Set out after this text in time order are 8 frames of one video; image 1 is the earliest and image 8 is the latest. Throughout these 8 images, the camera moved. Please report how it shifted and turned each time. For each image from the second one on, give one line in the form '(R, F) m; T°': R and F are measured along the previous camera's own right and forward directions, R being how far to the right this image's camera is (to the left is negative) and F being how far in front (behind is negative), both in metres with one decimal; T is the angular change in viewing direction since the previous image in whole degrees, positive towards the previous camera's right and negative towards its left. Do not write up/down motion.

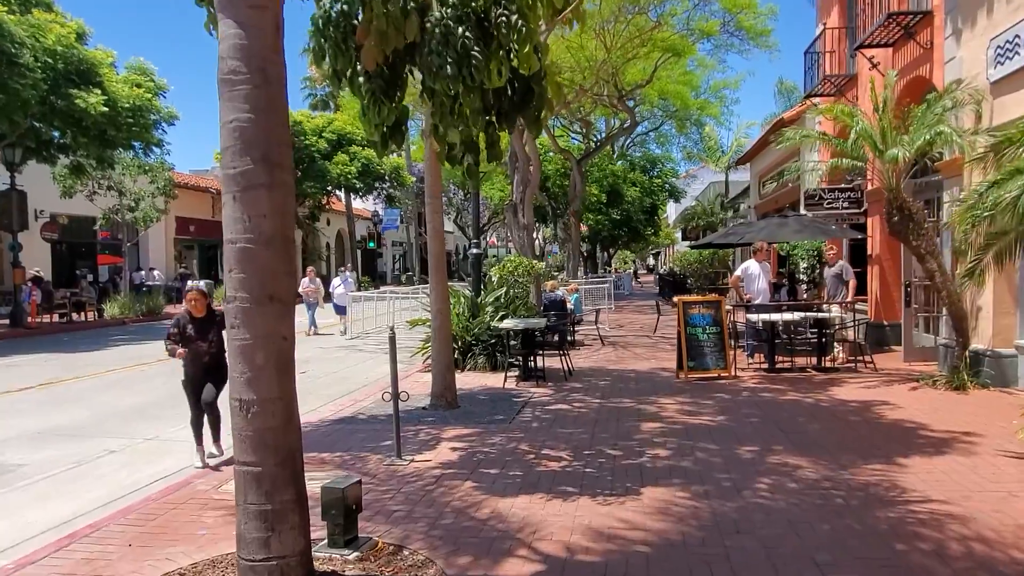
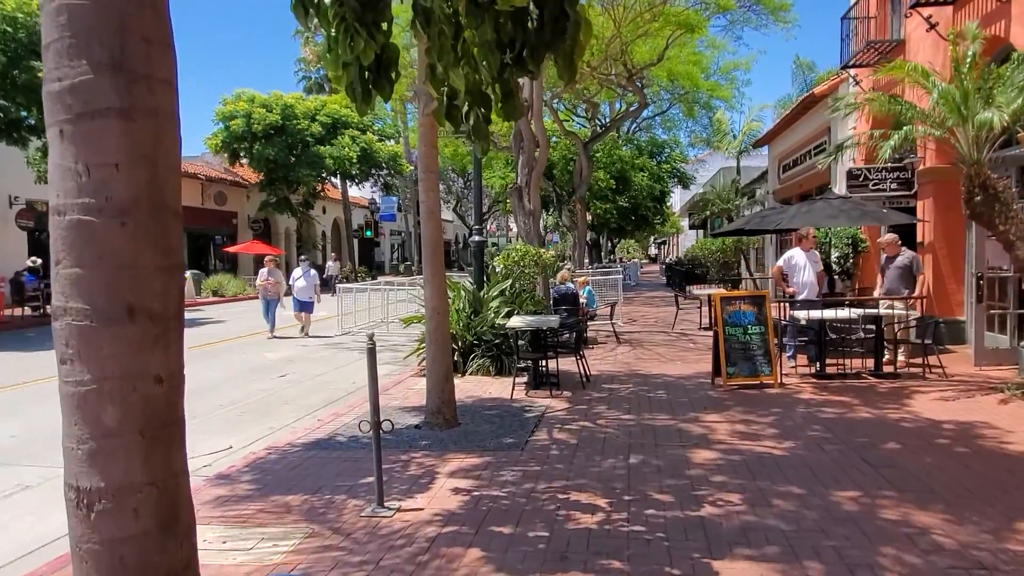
(-0.1, +1.5) m; 0°
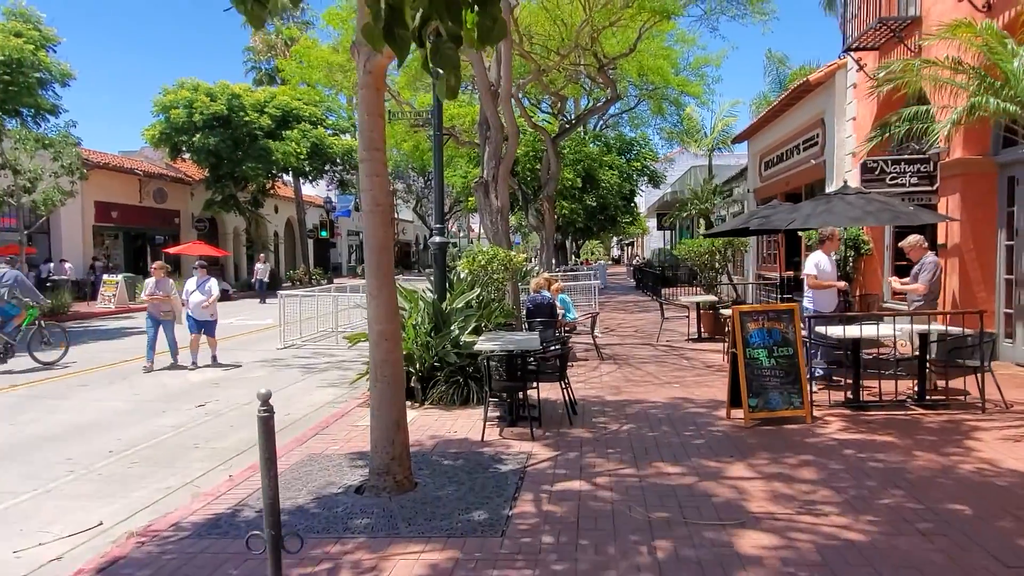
(-0.1, +1.8) m; +3°
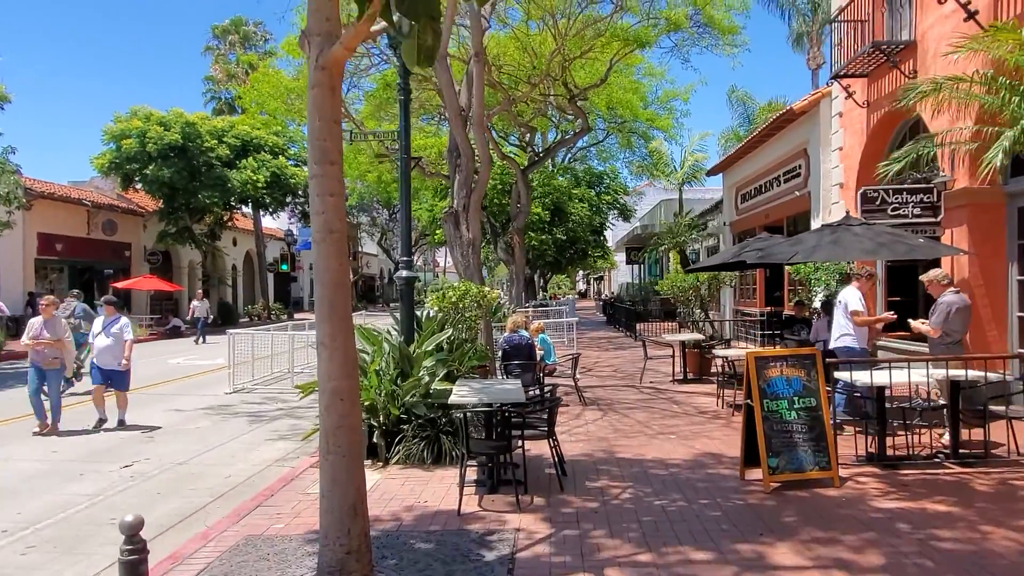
(-0.1, +1.0) m; +3°
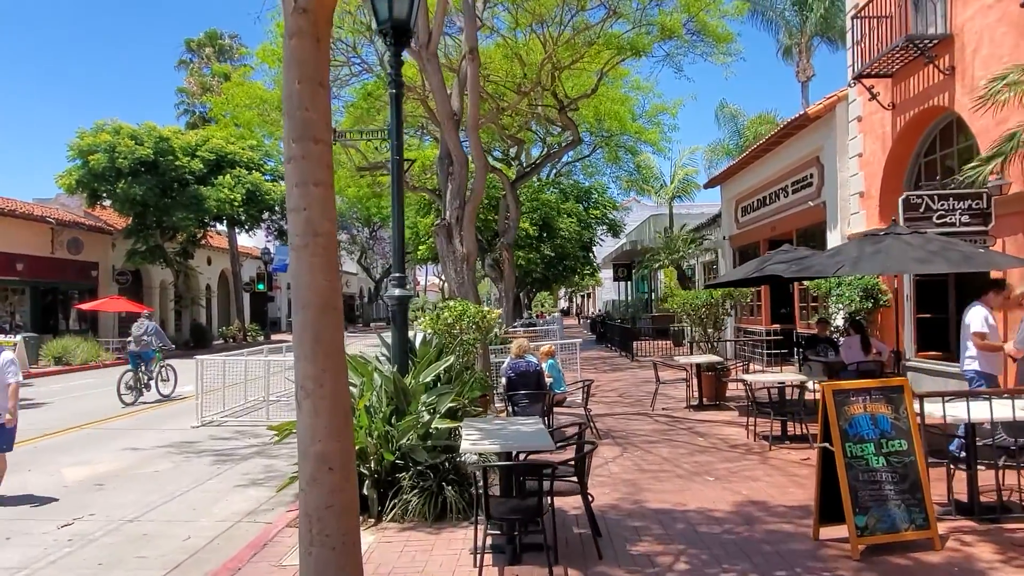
(-0.3, +1.2) m; +2°
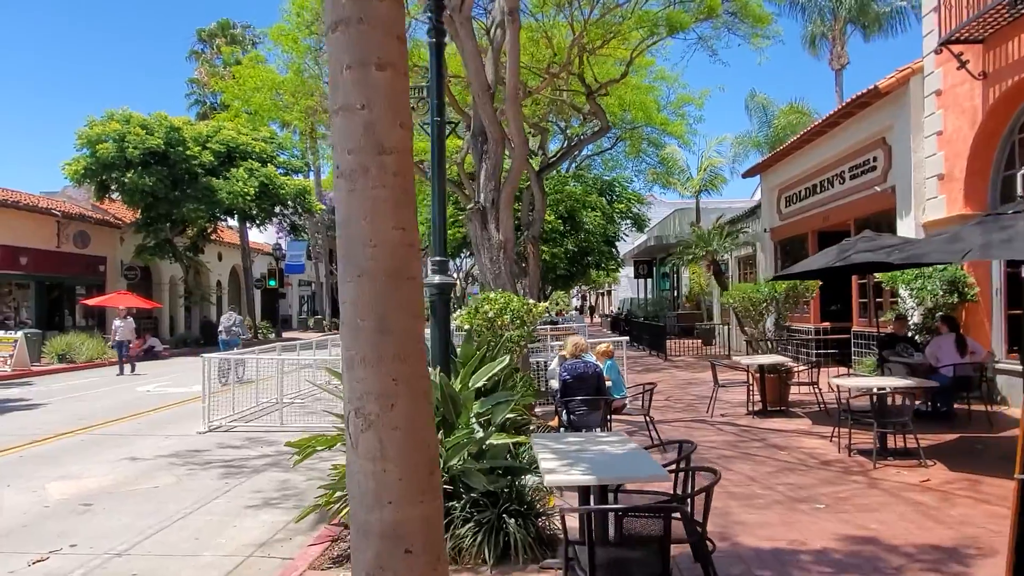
(-0.5, +1.3) m; -1°
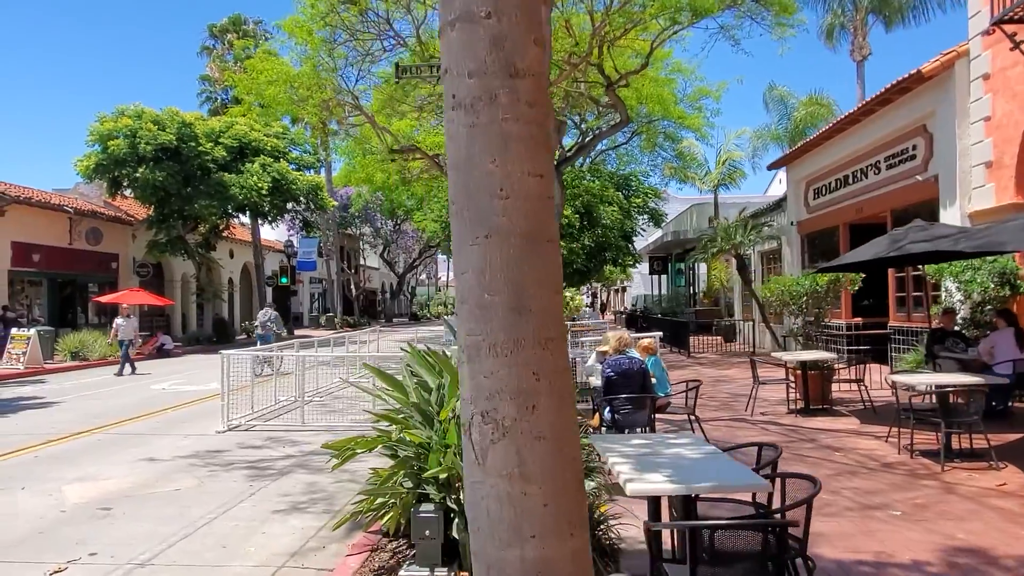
(-0.3, +0.4) m; -1°
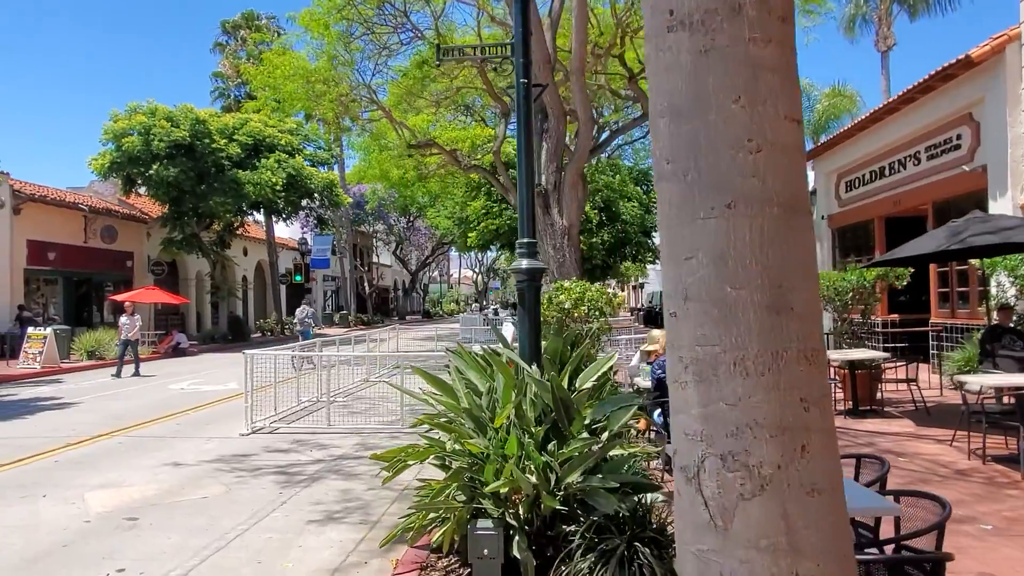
(-0.3, +0.4) m; -1°
